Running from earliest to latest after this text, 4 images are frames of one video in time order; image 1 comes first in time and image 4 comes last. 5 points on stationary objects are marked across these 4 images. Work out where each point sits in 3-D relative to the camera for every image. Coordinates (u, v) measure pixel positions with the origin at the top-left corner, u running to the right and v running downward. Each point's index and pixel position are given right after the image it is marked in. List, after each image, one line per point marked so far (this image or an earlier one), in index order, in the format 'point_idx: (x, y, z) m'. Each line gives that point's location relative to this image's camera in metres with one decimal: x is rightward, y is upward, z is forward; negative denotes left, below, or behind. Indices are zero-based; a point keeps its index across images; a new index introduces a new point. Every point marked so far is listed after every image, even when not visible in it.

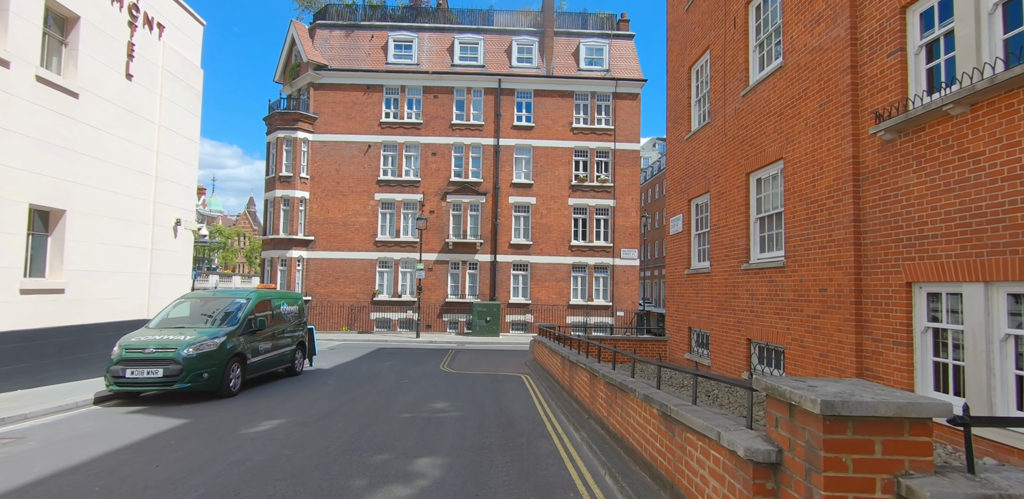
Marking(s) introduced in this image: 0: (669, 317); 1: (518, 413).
0: (+4.5, -1.9, +13.6) m
1: (+0.1, -2.5, +7.3) m
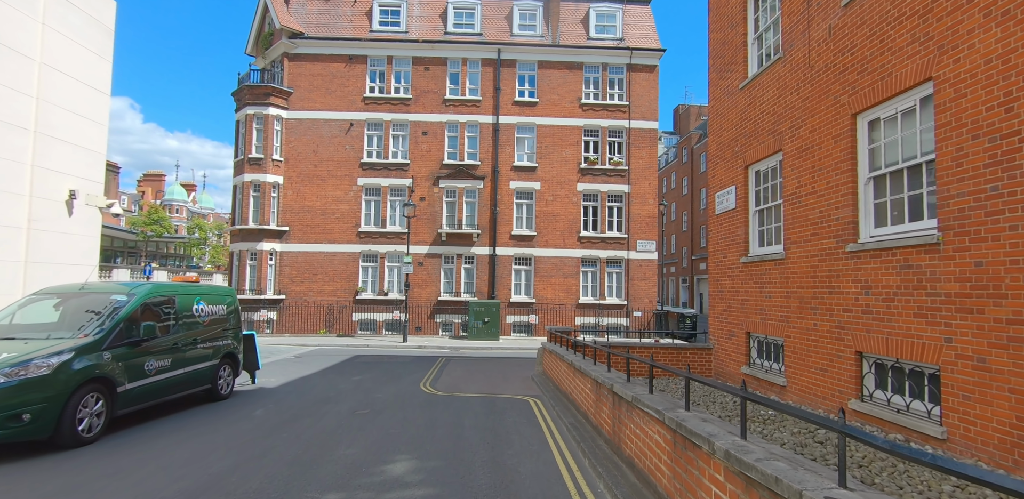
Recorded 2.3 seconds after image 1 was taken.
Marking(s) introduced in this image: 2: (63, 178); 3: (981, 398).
0: (+4.5, -1.5, +10.6) m
1: (+0.2, -2.1, +4.3) m
2: (-8.5, +1.3, +9.0) m
3: (+4.5, -1.4, +4.5) m
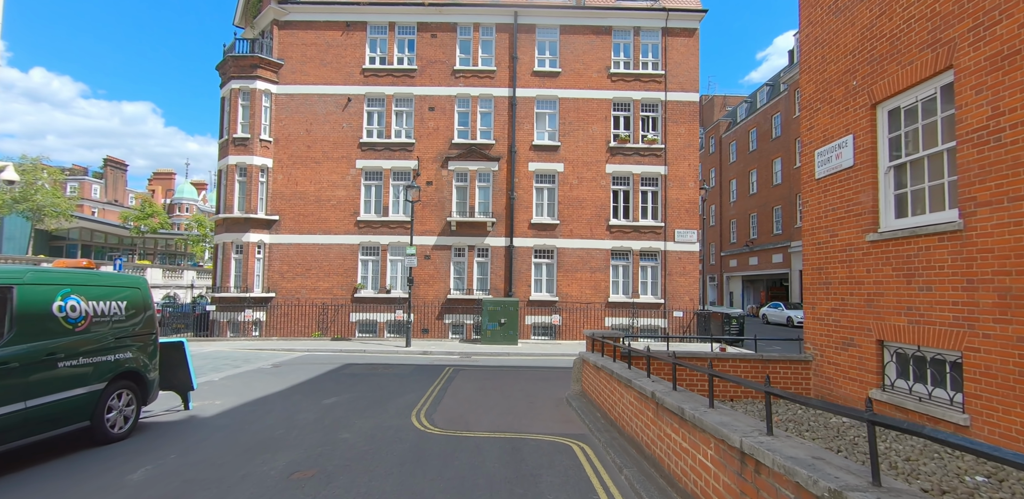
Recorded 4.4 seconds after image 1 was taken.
0: (+5.0, -1.2, +7.8) m
1: (+0.4, -1.8, +1.6) m
2: (-8.1, +1.7, +6.5) m
3: (+4.7, -1.0, +1.7) m
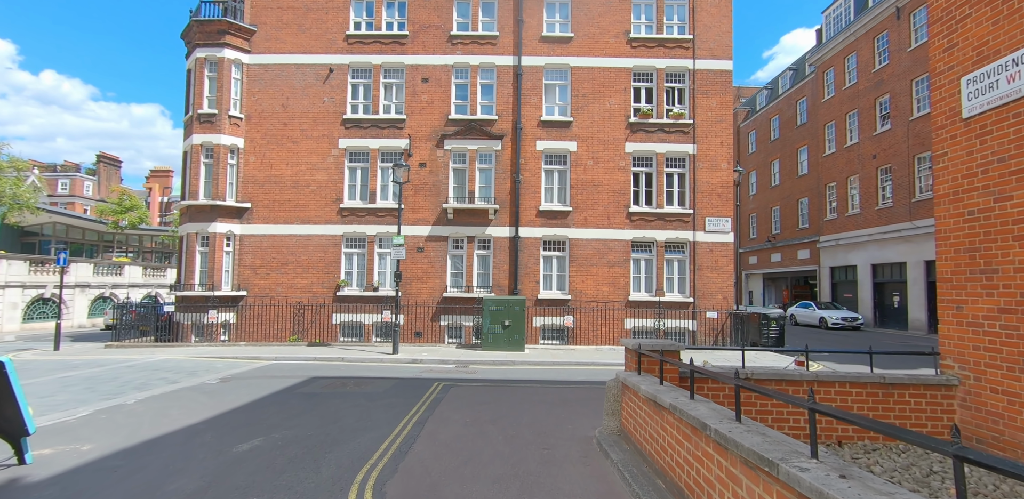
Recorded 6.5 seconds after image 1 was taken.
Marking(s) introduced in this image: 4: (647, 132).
0: (+5.0, -0.8, +5.2) m
1: (+0.4, -1.5, -0.9) m
2: (-8.0, +2.0, +4.1) m
3: (+4.7, -0.7, -0.9) m
4: (+4.7, +4.1, +16.7) m
